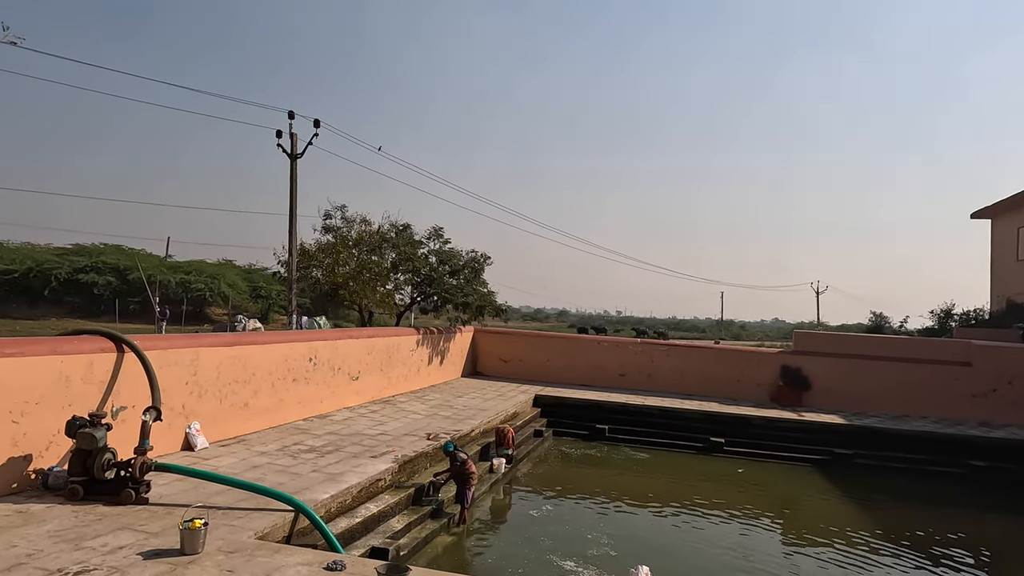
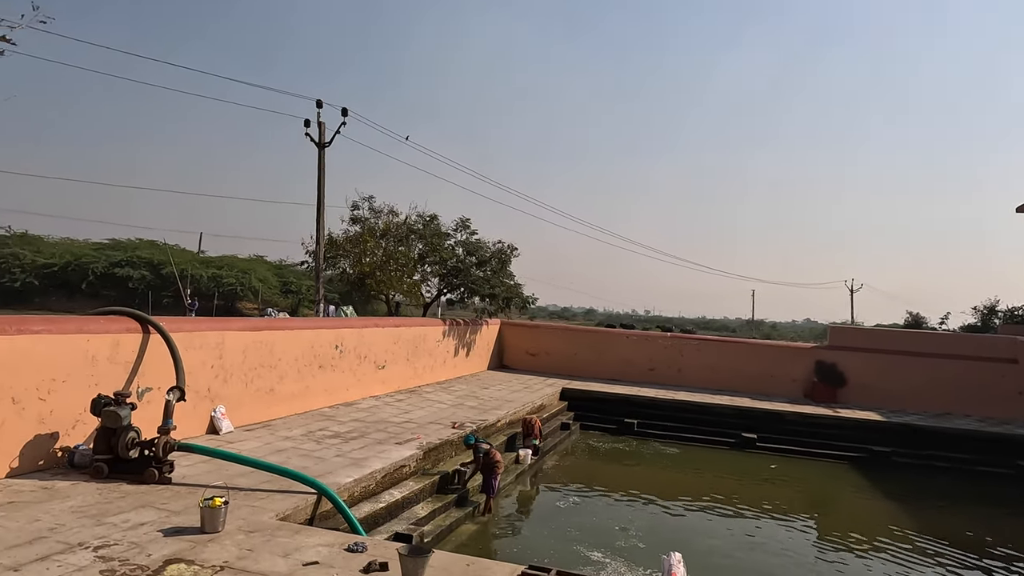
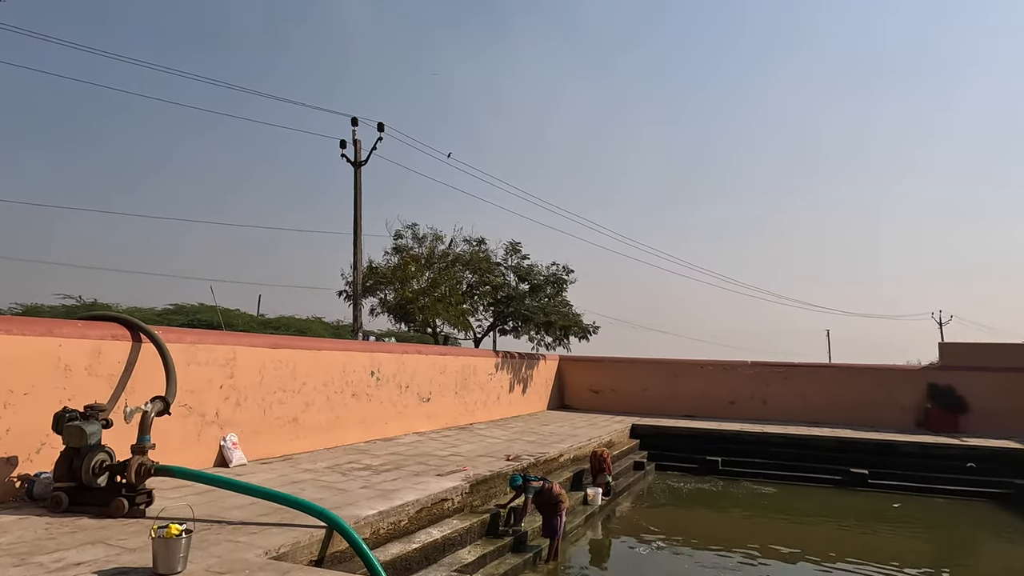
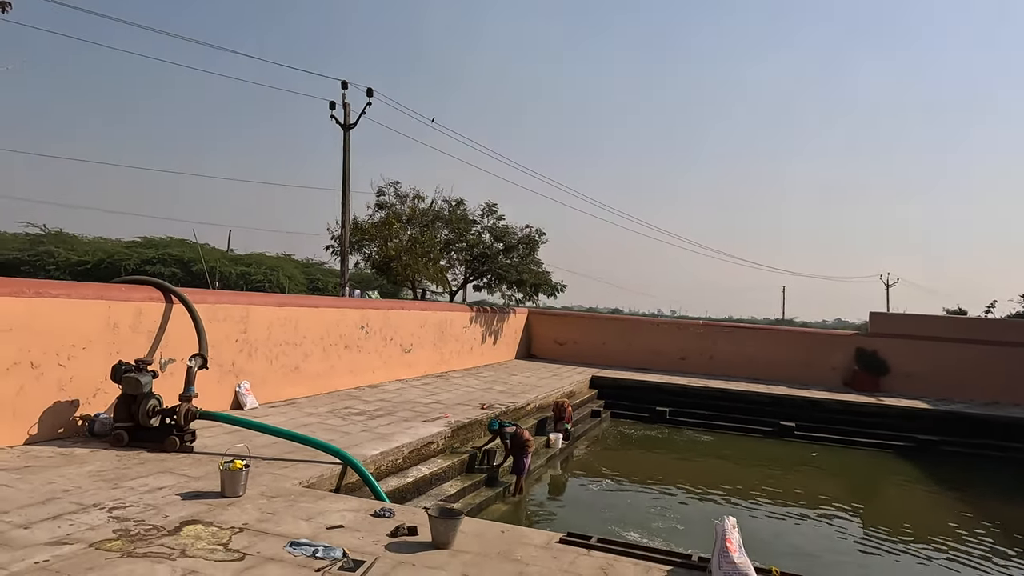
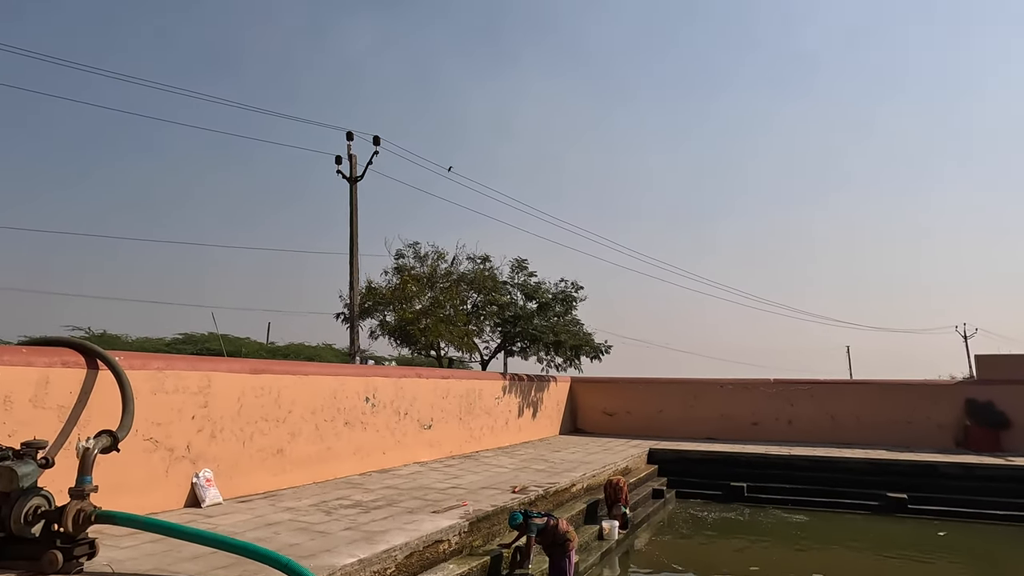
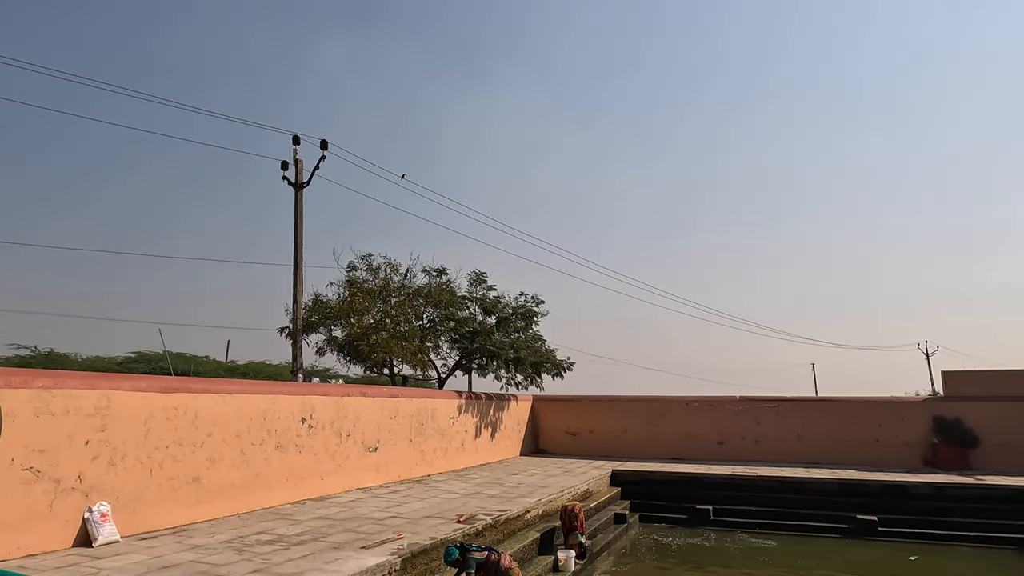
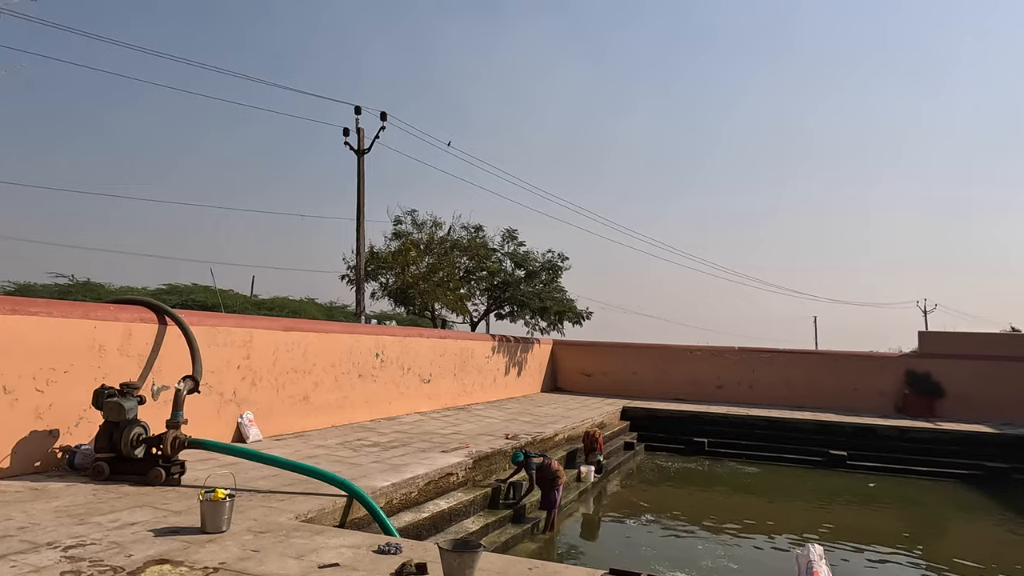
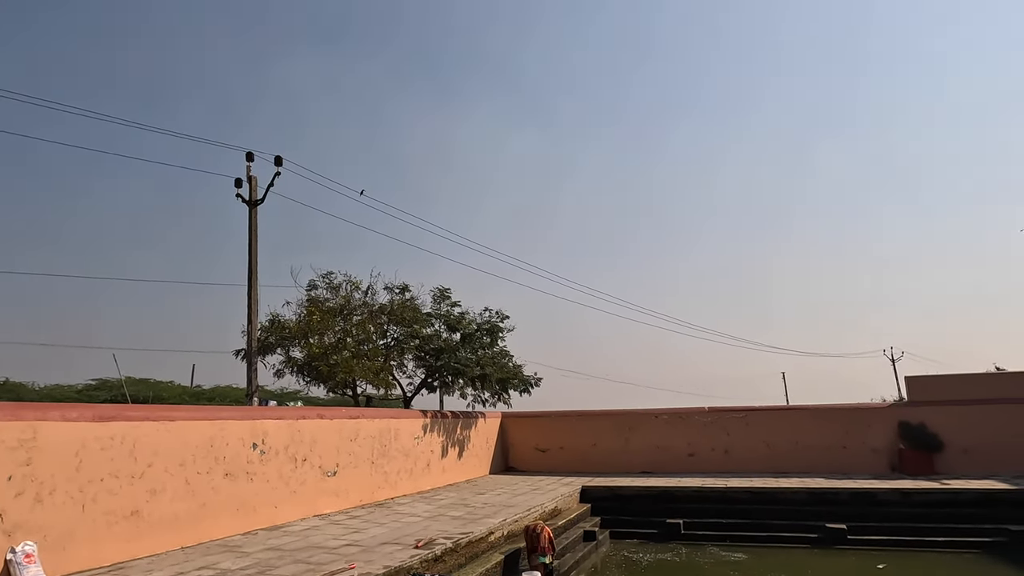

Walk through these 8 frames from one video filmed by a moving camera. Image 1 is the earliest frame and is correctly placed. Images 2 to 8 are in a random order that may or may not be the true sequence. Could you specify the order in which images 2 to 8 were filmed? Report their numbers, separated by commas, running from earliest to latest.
2, 4, 7, 3, 5, 6, 8
